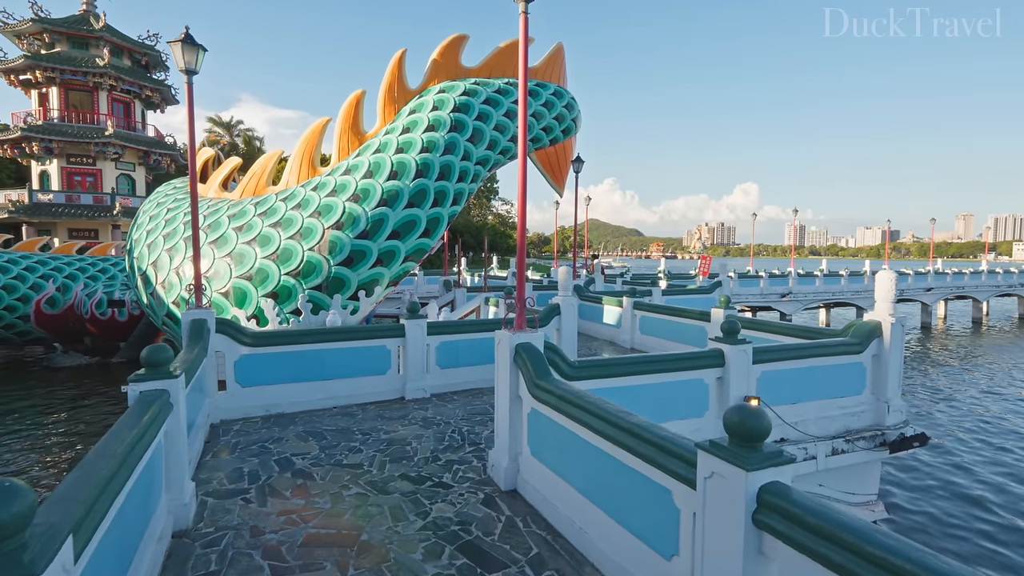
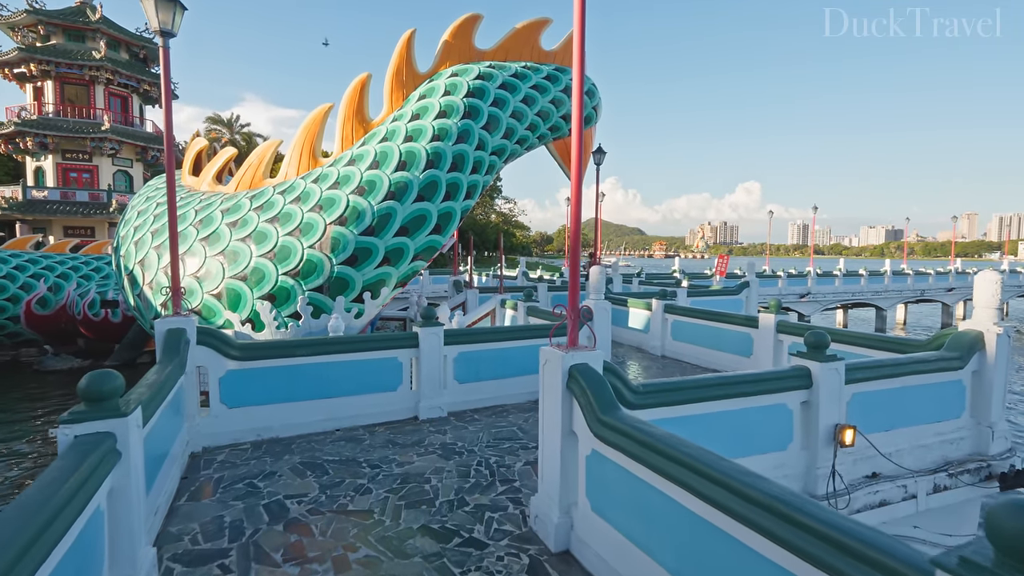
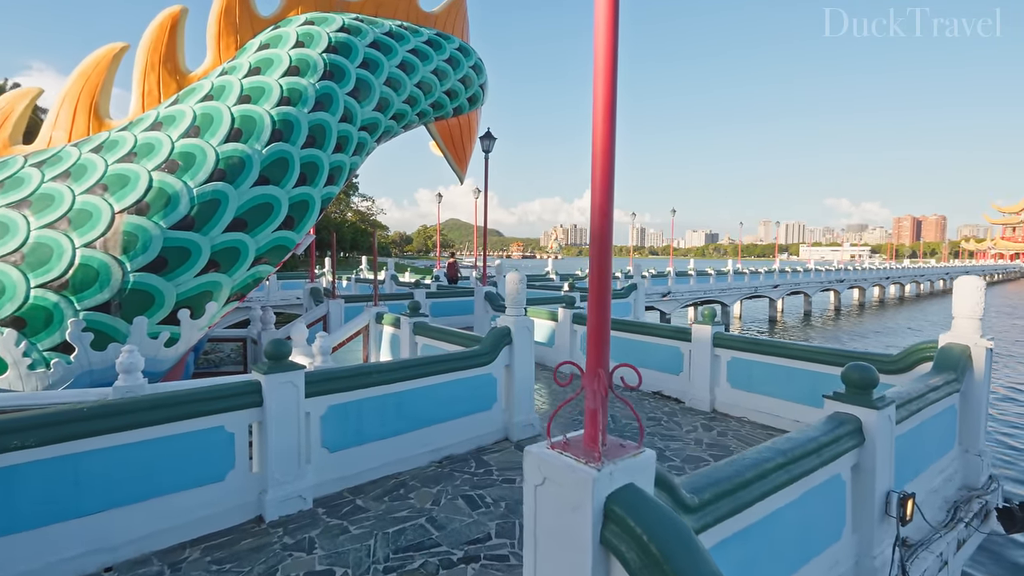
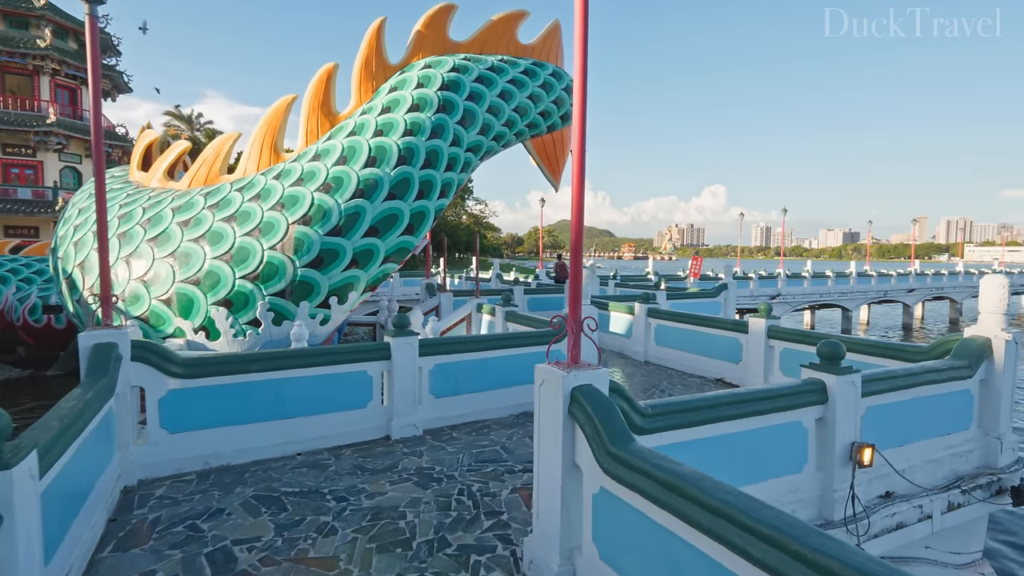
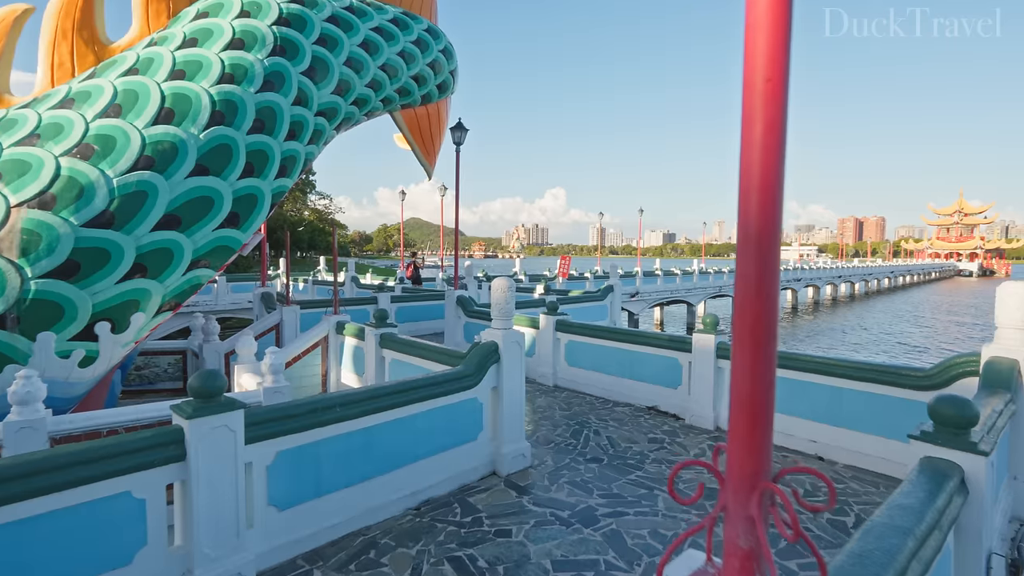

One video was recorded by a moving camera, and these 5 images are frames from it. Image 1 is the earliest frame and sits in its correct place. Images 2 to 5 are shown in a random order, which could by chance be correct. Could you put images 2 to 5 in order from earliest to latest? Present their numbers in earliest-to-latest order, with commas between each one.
2, 4, 3, 5
